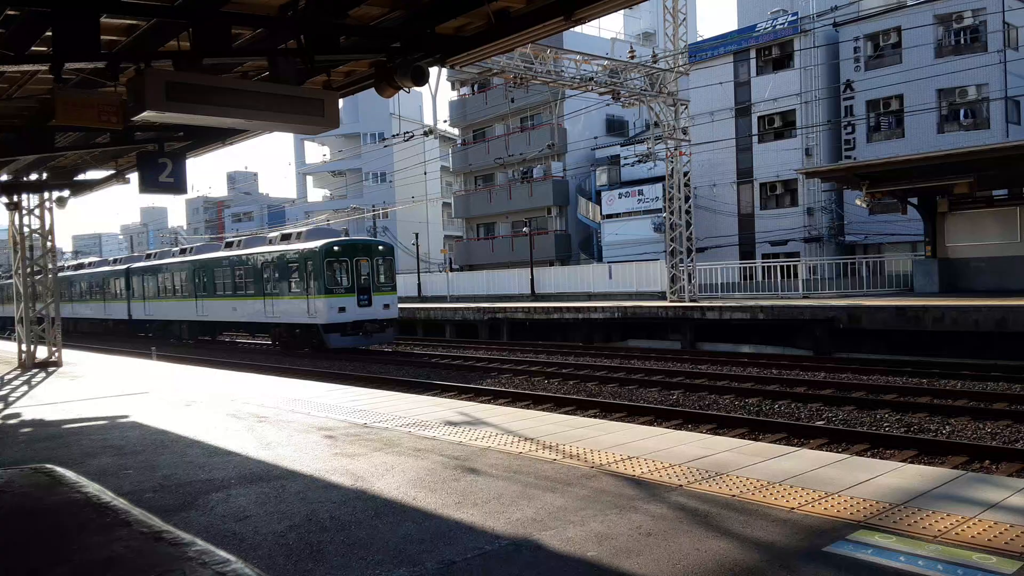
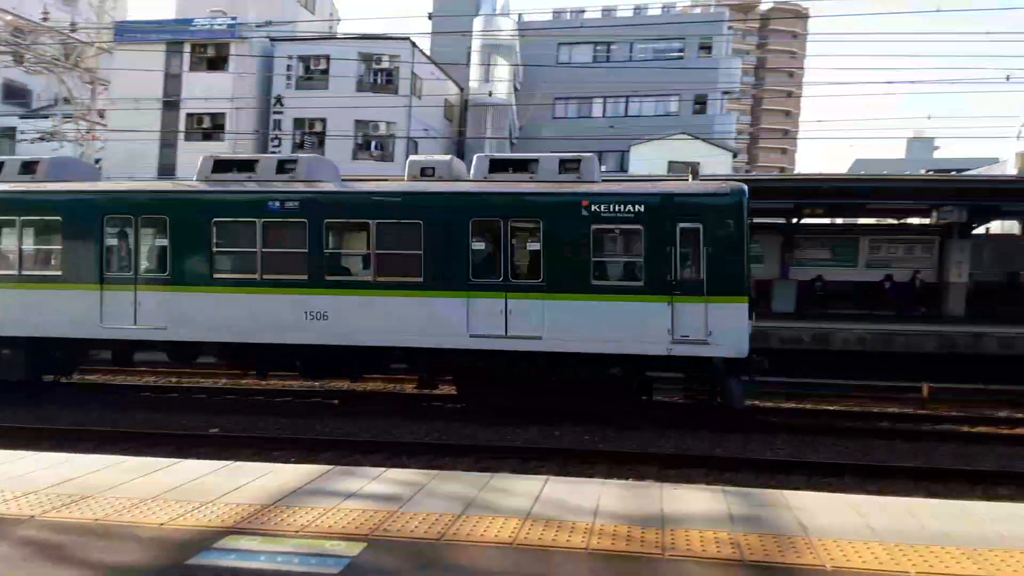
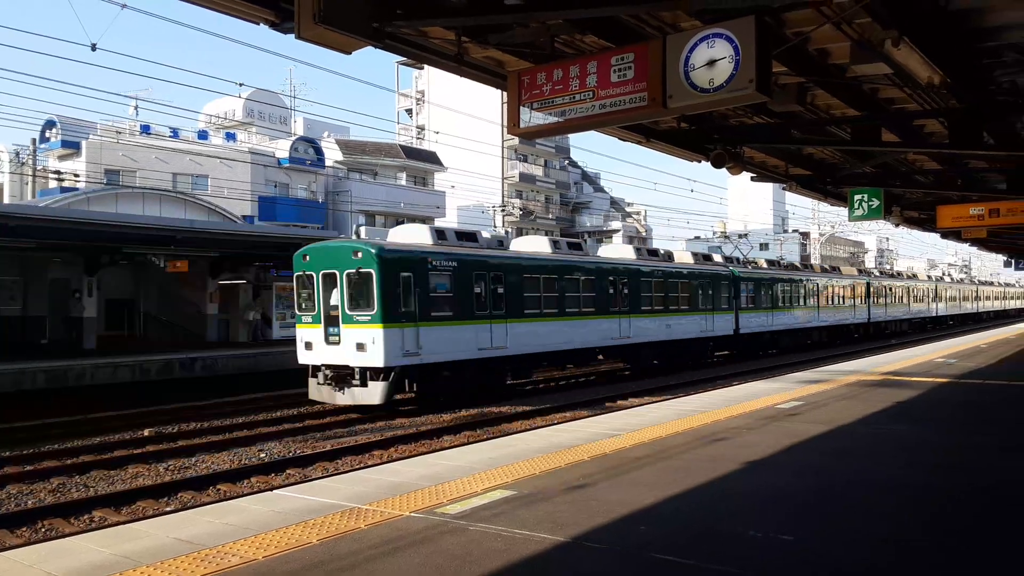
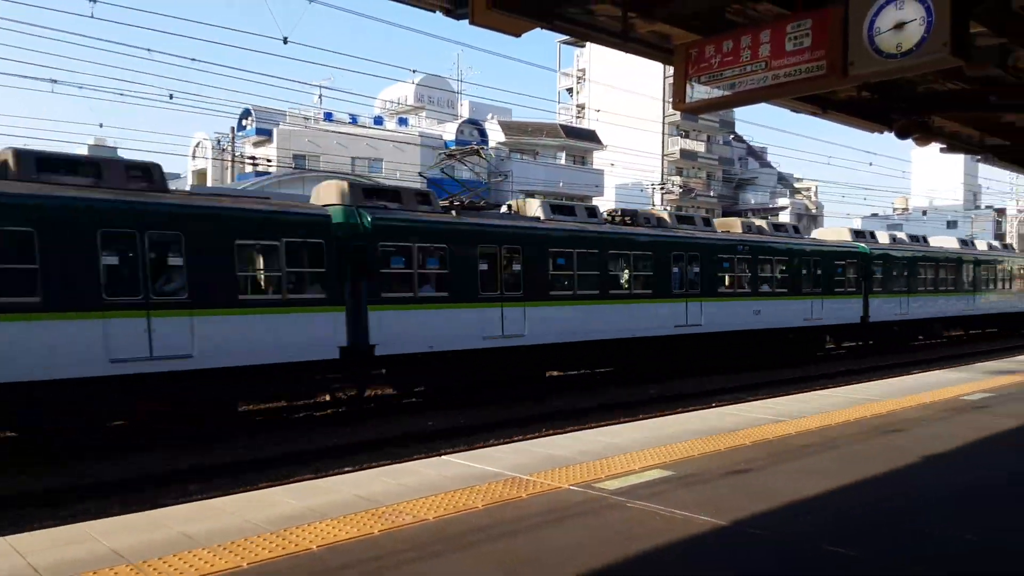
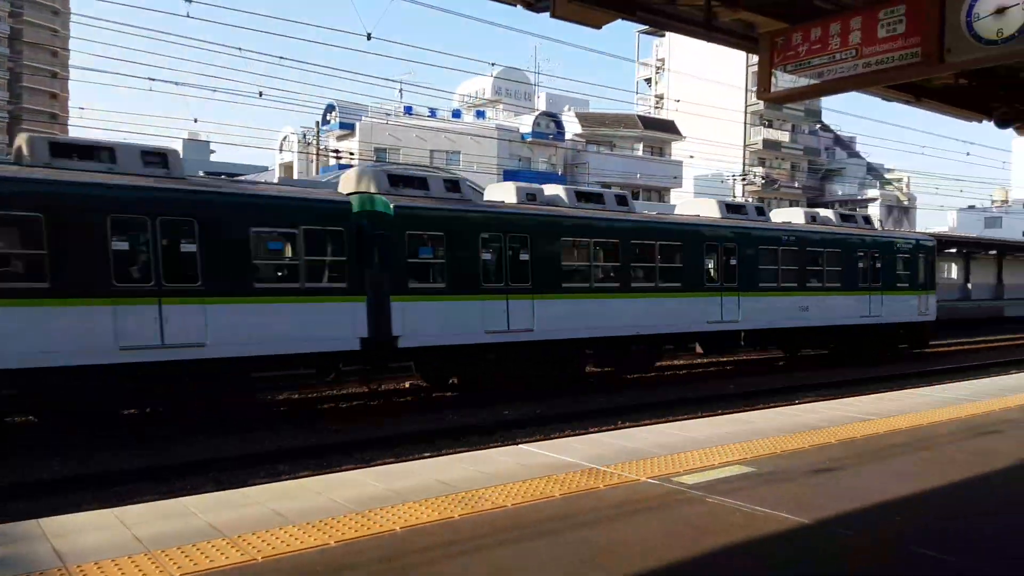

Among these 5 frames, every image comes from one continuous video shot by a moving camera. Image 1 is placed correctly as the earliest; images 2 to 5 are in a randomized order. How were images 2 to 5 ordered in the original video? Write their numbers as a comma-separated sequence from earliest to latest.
2, 5, 4, 3
